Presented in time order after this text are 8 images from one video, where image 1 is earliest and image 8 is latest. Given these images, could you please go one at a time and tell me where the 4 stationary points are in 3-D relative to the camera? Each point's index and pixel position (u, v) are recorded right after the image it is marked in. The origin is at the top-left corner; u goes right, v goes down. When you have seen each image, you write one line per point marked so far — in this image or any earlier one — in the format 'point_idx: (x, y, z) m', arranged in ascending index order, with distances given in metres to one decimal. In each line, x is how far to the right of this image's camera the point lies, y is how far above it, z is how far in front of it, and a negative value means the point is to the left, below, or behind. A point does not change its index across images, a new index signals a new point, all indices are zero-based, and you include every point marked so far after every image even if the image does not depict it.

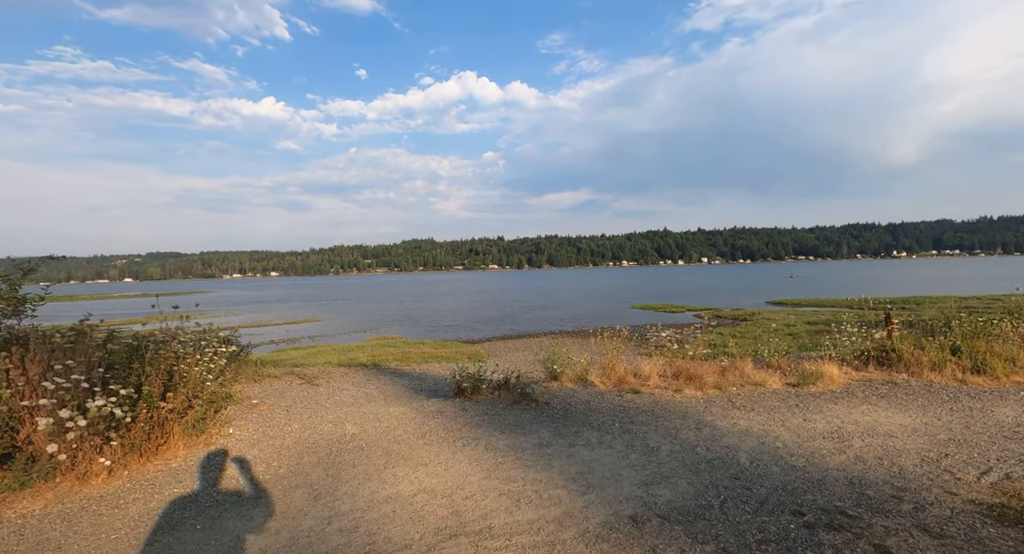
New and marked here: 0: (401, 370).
0: (-3.6, -3.0, +17.6) m
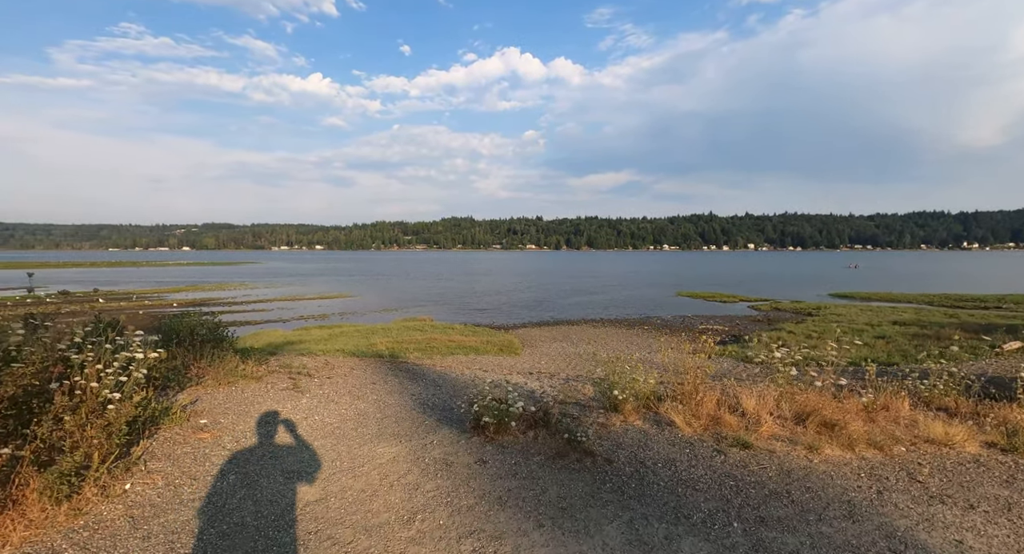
0: (-2.6, -2.4, +14.7) m
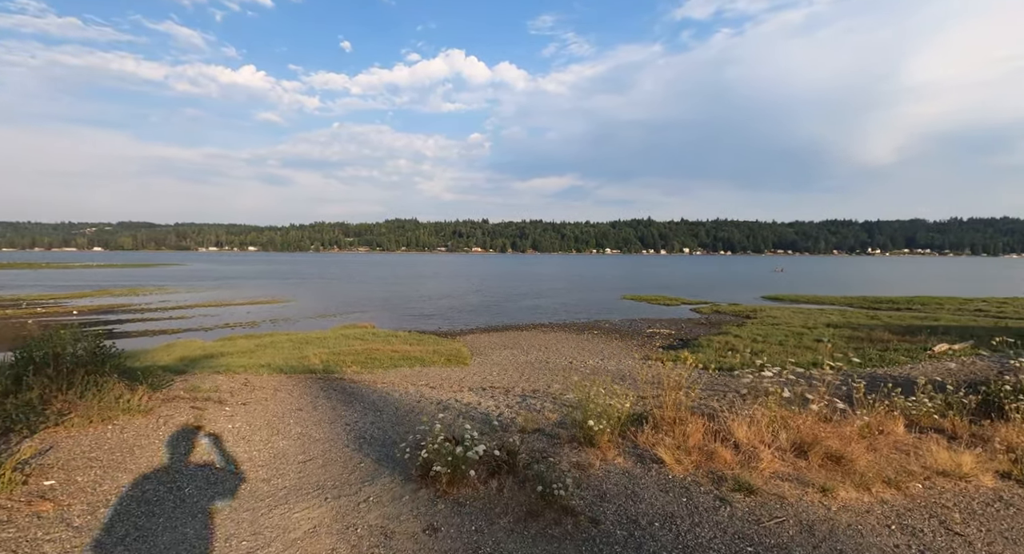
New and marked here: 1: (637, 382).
0: (-3.8, -2.6, +13.0) m
1: (+3.9, -3.3, +16.7) m
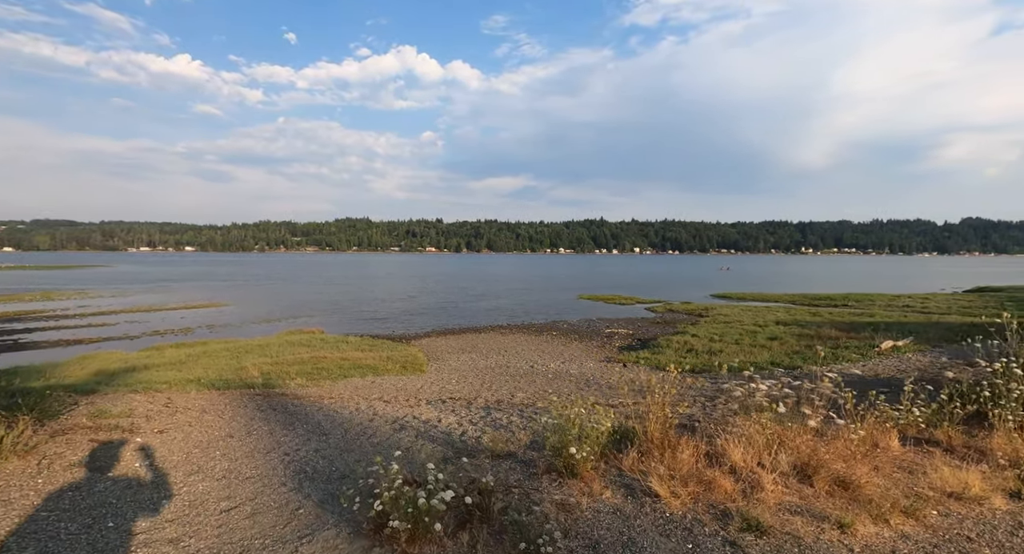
0: (-4.7, -2.6, +11.7) m
1: (+2.7, -3.4, +16.1) m
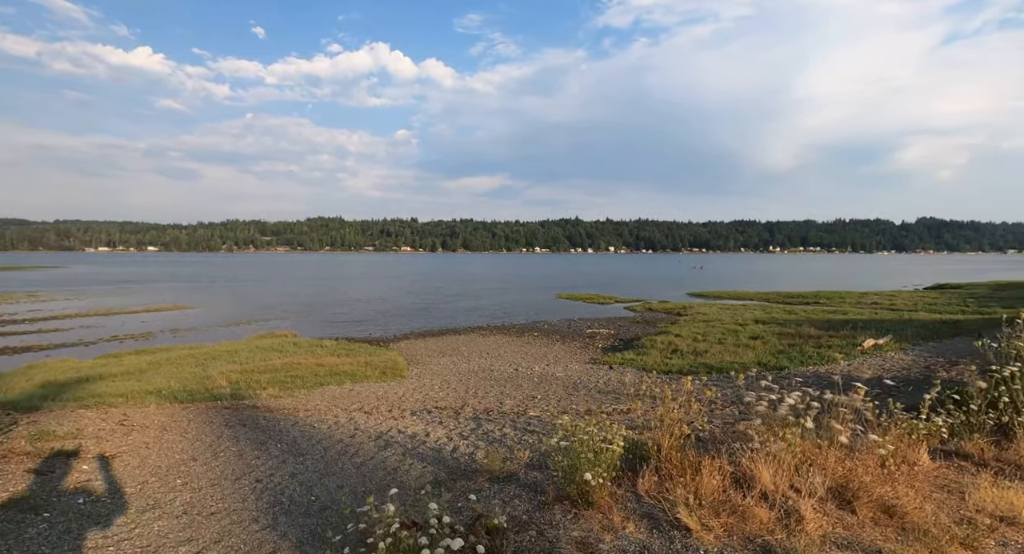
0: (-4.8, -2.7, +10.8) m
1: (+2.3, -3.4, +15.4) m
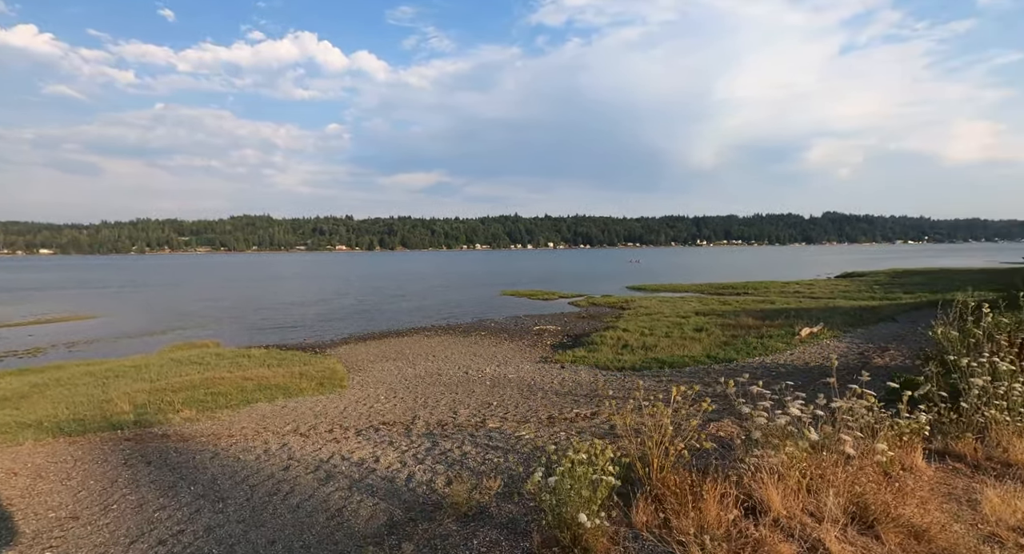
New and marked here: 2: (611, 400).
0: (-5.5, -2.8, +9.1) m
1: (+1.1, -3.3, +14.6) m
2: (+2.5, -3.1, +13.4) m
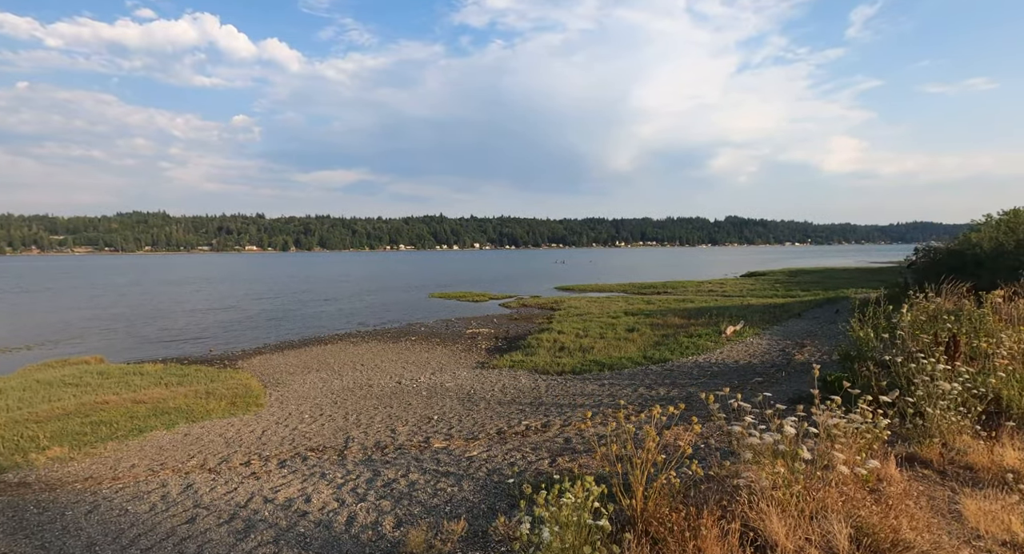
0: (-6.2, -2.9, +7.3) m
1: (-0.4, -3.4, +13.6) m
2: (+1.1, -3.1, +12.6) m
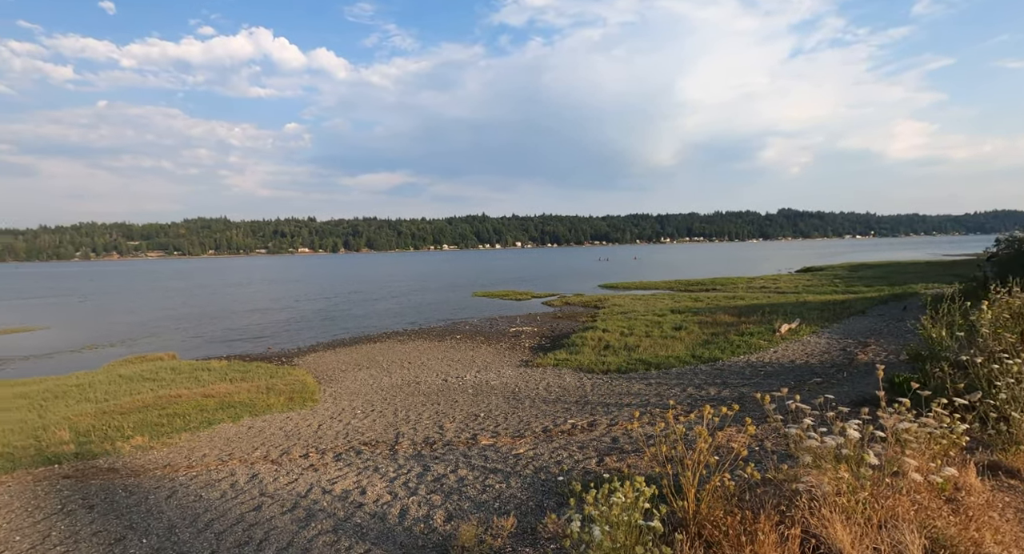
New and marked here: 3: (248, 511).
0: (-5.5, -2.9, +7.9) m
1: (+0.8, -3.3, +13.7) m
2: (+2.2, -3.1, +12.6) m
3: (-3.2, -2.8, +6.5) m
